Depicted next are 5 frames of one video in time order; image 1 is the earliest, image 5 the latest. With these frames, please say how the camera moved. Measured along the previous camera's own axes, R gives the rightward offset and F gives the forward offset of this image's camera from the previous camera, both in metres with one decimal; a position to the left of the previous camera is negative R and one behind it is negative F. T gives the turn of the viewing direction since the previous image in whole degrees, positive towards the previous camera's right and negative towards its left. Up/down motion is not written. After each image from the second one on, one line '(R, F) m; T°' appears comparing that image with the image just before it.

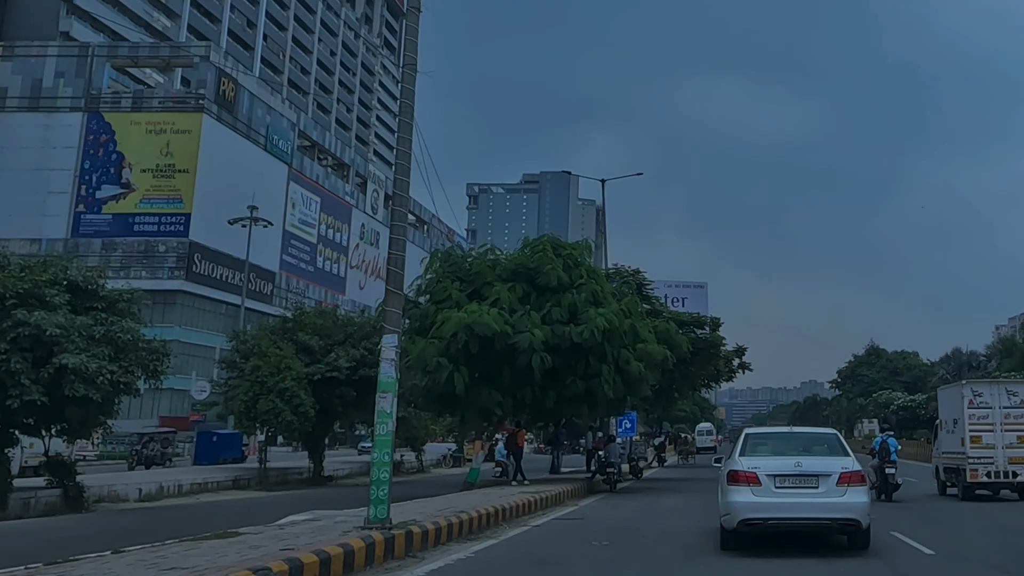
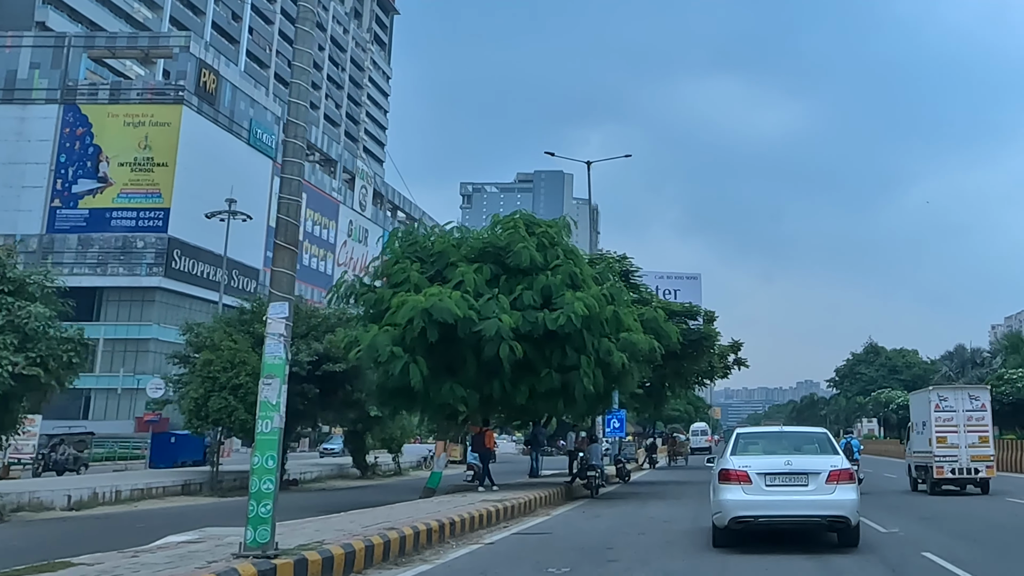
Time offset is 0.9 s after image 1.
(+0.6, +2.3) m; 0°
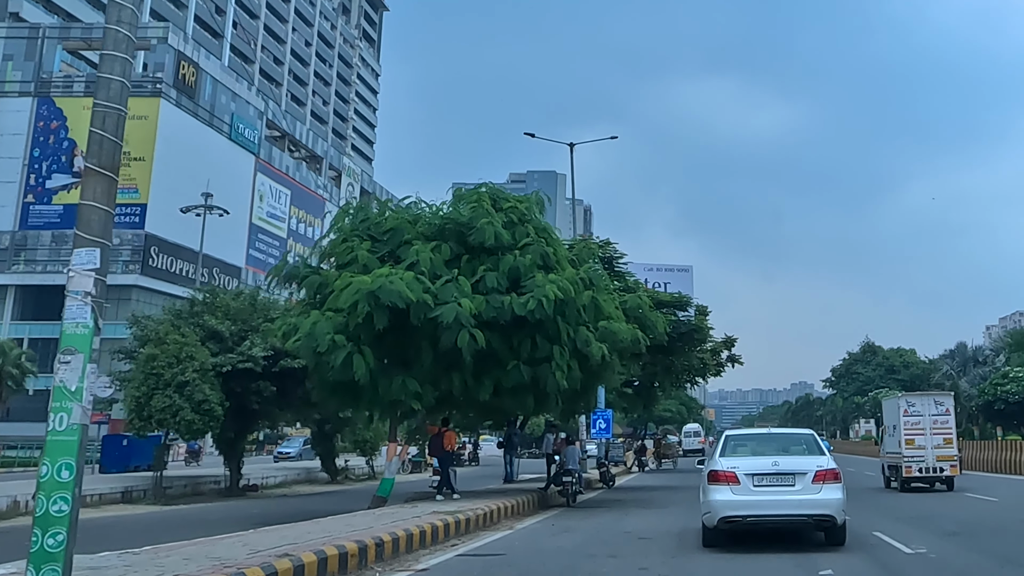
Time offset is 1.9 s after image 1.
(+0.6, +2.2) m; 0°
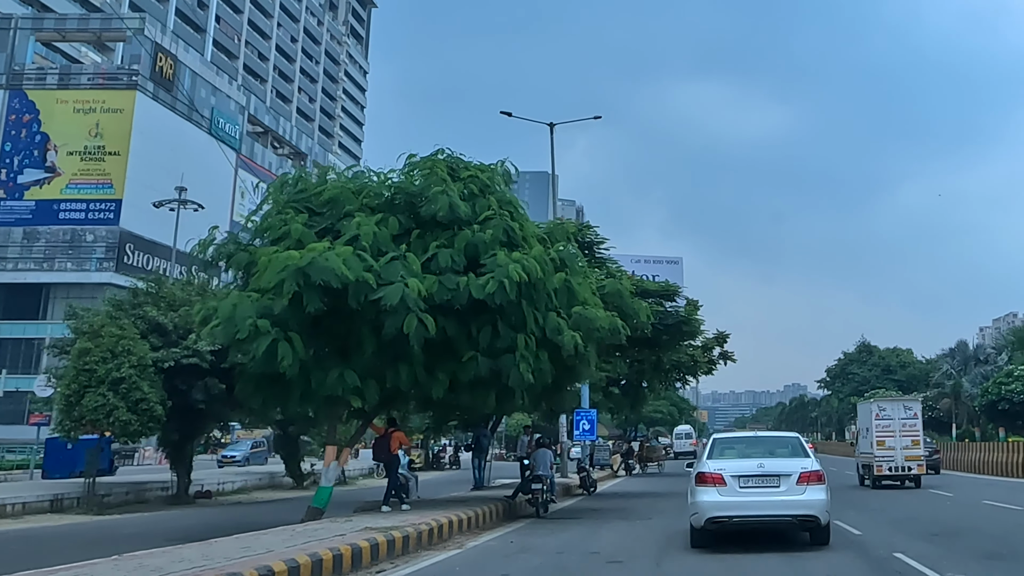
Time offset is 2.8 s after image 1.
(+0.6, +2.1) m; 0°
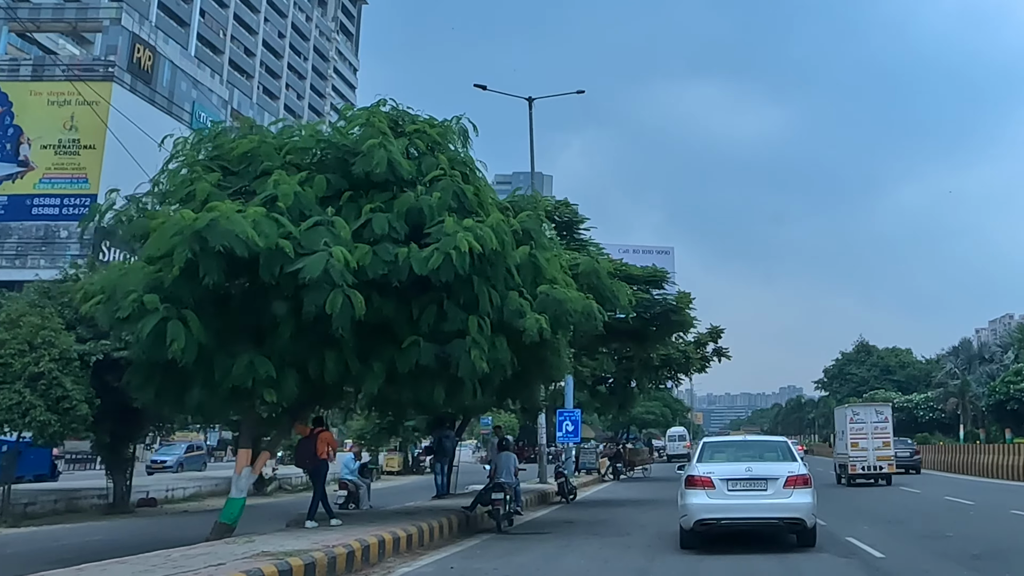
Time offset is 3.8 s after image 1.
(+0.6, +2.3) m; 0°
